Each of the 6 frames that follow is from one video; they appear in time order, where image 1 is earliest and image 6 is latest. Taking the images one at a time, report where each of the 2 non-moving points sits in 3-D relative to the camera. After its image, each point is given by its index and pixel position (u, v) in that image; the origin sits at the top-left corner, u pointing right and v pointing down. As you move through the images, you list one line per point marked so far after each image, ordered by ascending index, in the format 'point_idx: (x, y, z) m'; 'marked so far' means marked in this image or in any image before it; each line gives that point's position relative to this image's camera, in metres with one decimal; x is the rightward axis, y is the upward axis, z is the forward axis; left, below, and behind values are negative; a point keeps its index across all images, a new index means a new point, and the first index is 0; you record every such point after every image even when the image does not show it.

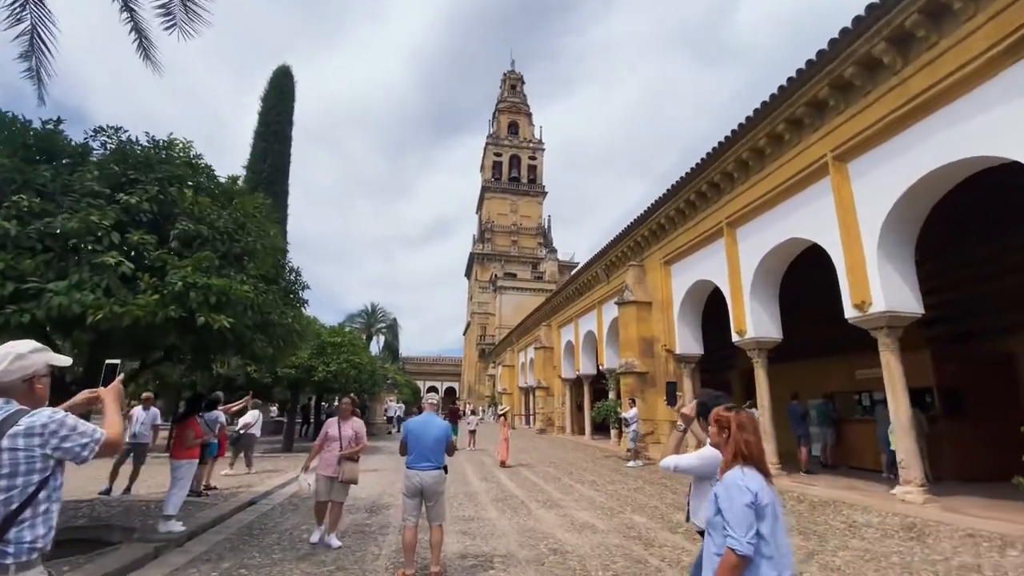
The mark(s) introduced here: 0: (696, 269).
0: (+4.6, +0.5, +12.1) m
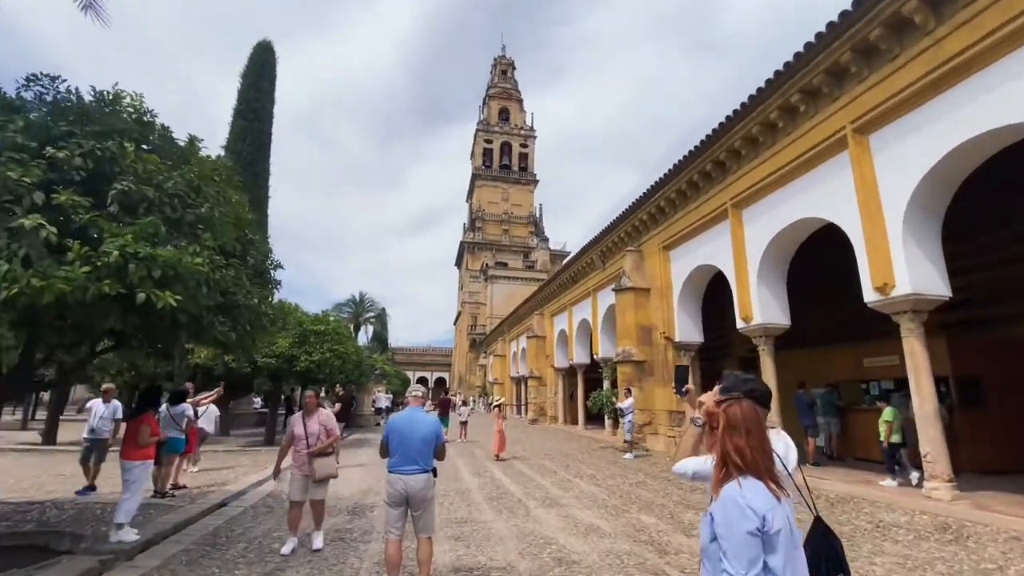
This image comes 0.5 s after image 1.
0: (+4.5, +0.8, +11.6) m
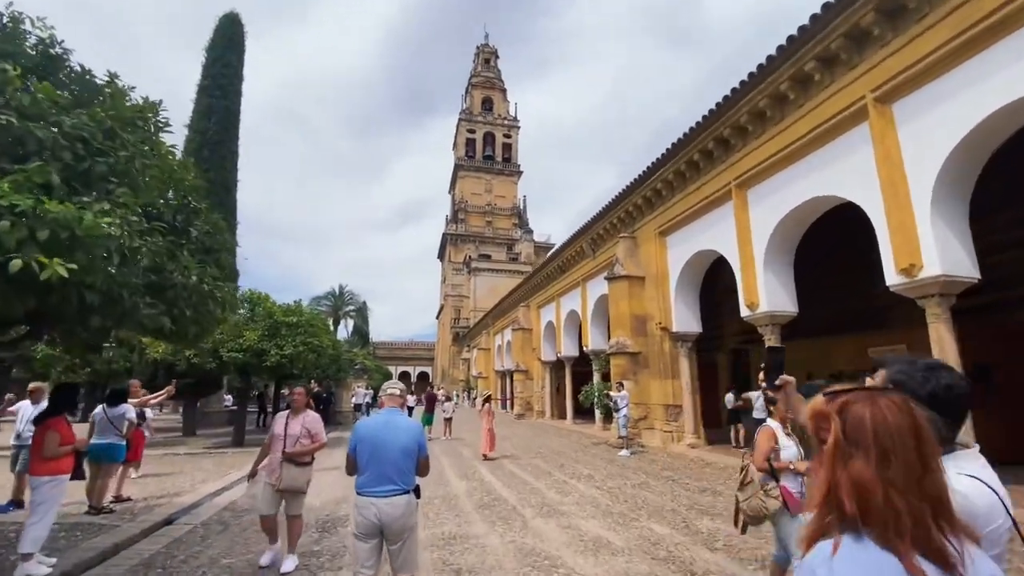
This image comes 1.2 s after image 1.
0: (+4.2, +1.1, +10.9) m
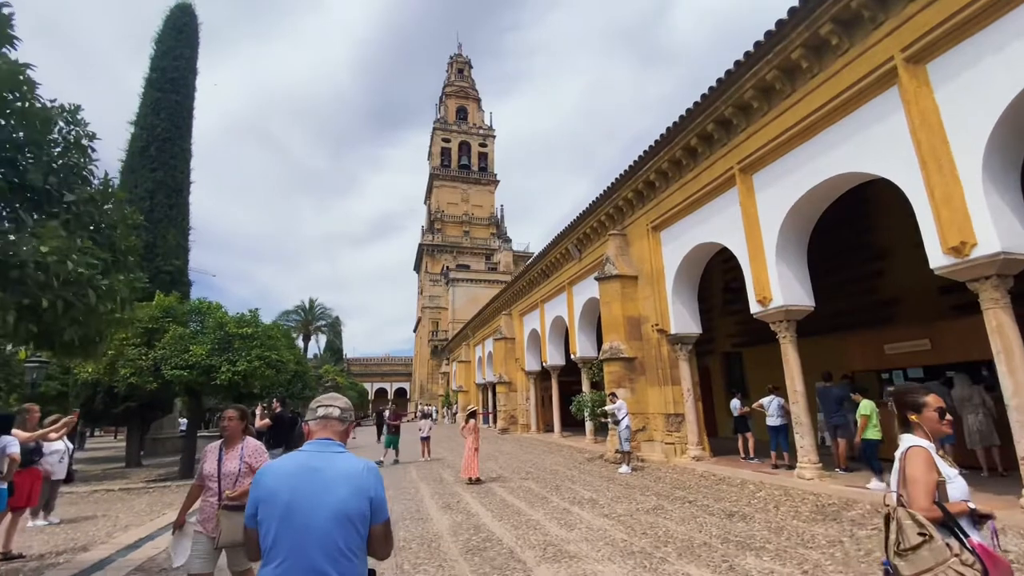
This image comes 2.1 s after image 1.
0: (+3.8, +1.2, +10.1) m
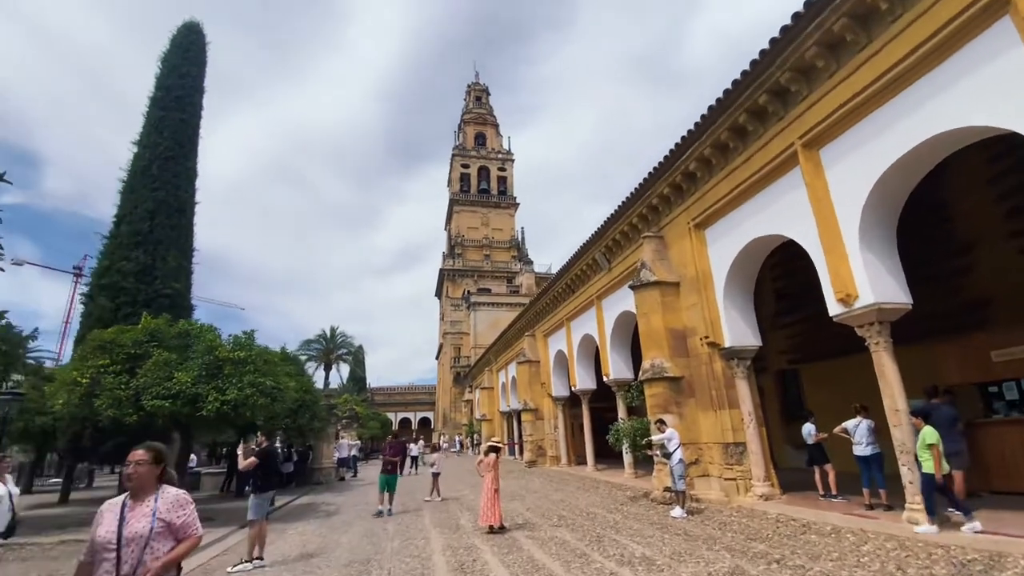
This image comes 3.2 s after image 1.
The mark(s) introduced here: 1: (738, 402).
0: (+4.2, +1.1, +8.6) m
1: (+4.2, -2.1, +8.9) m
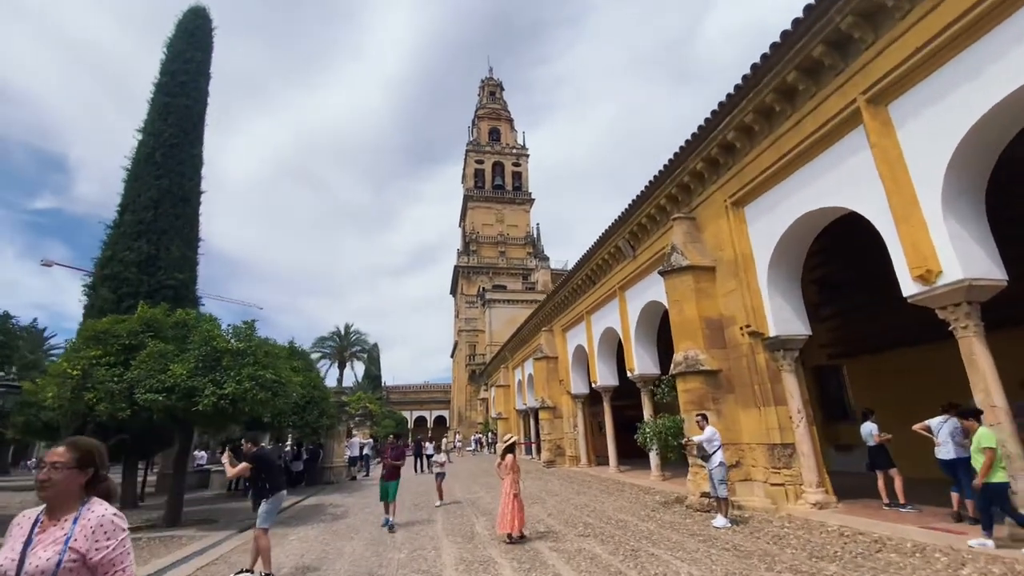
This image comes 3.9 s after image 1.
0: (+4.5, +1.4, +7.6) m
1: (+4.5, -1.8, +7.9) m
